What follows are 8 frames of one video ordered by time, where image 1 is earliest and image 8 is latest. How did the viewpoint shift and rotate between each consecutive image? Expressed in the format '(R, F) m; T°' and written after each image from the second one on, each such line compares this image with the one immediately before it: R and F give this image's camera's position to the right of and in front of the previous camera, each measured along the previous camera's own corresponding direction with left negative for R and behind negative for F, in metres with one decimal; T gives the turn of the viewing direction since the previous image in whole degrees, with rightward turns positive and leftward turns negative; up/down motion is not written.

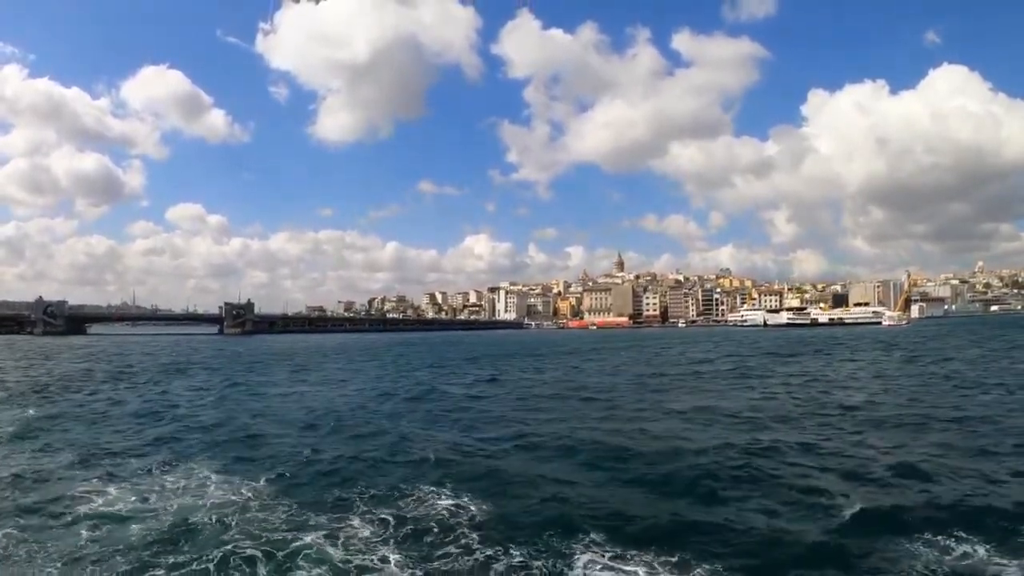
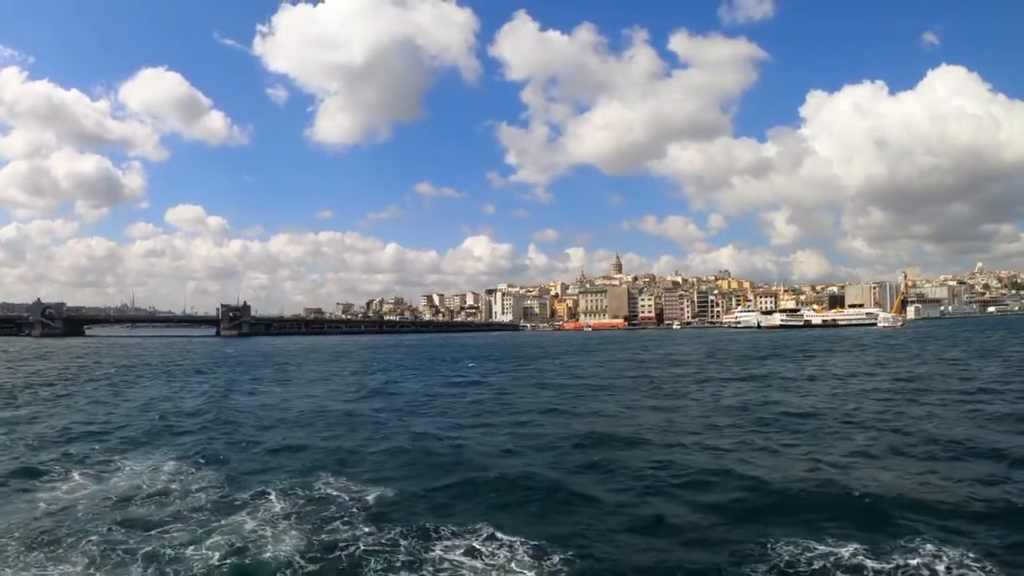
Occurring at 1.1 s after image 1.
(+1.3, -0.2) m; 0°
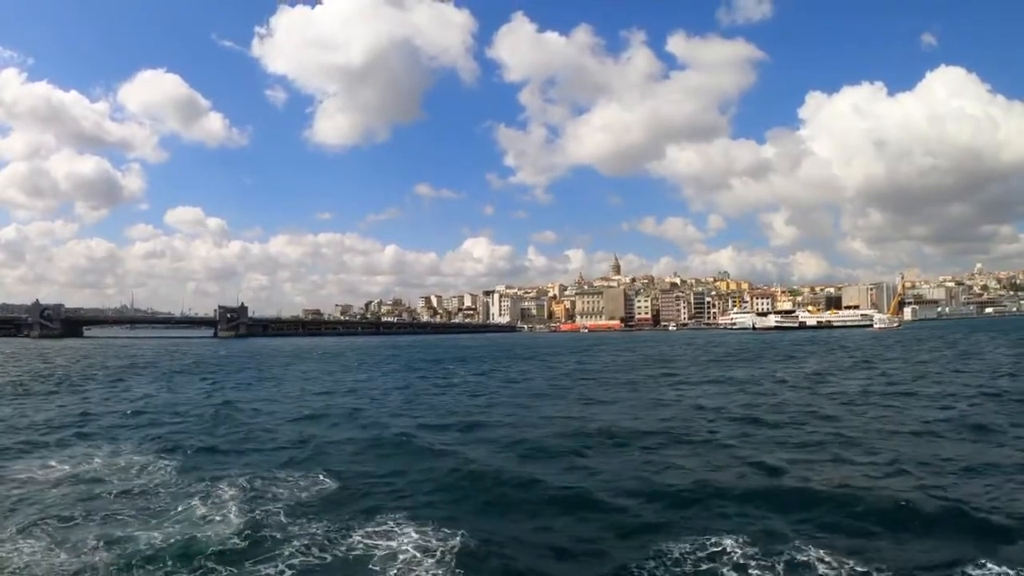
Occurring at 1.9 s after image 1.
(+0.9, -0.2) m; 0°
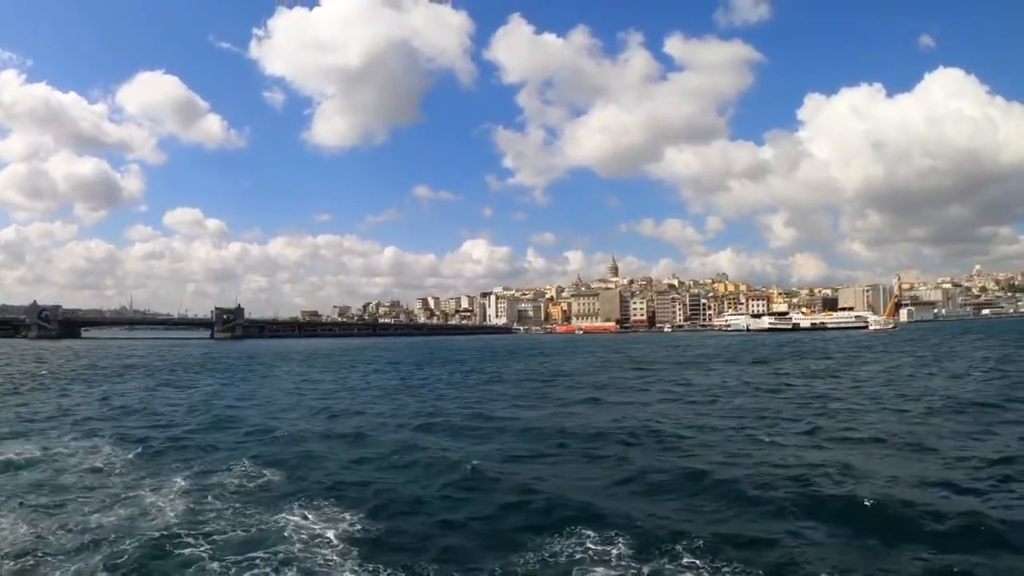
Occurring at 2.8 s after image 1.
(+1.0, -0.1) m; 0°
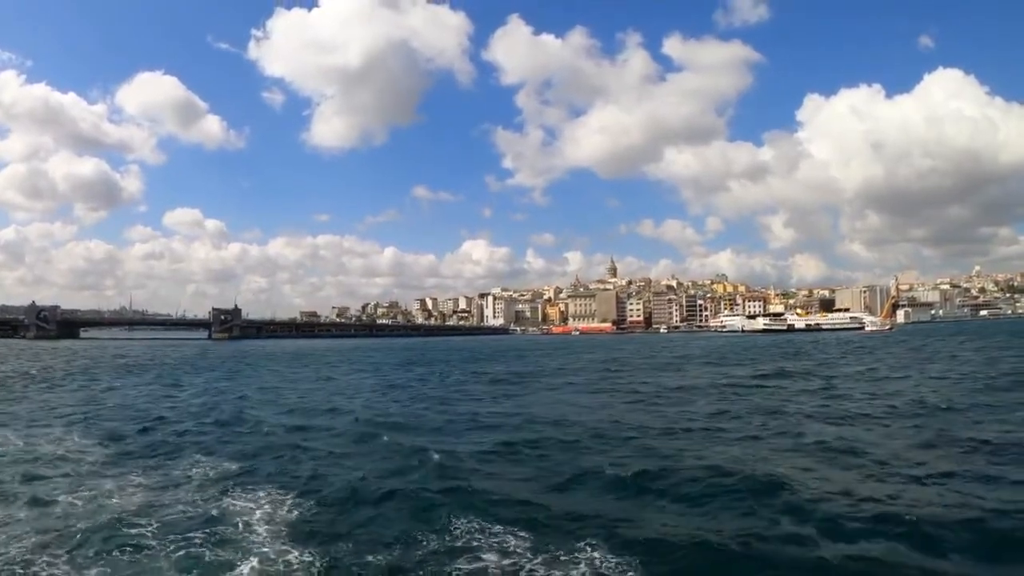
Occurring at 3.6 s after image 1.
(+0.9, -0.2) m; 0°
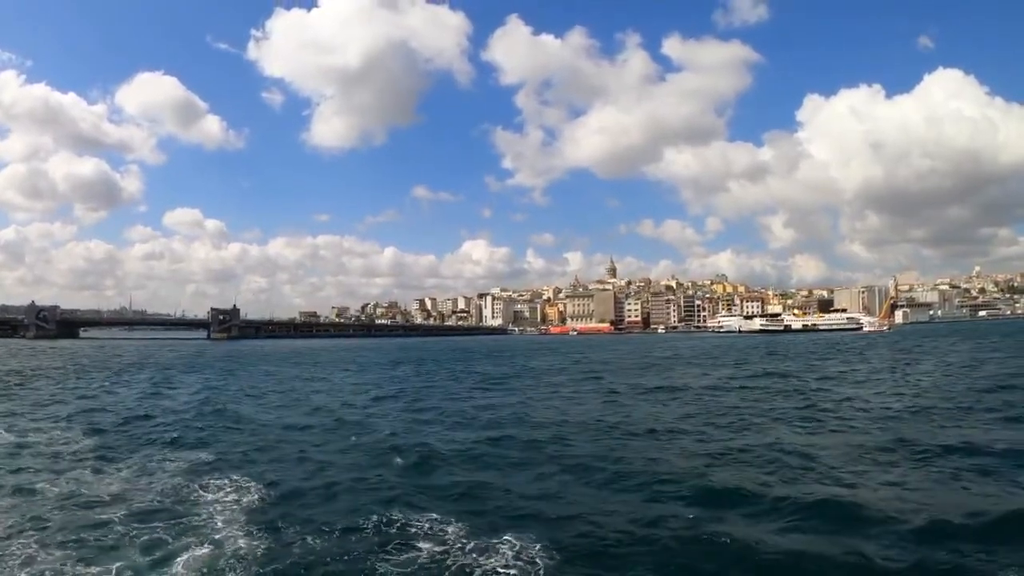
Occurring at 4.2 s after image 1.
(+0.5, -0.2) m; 0°
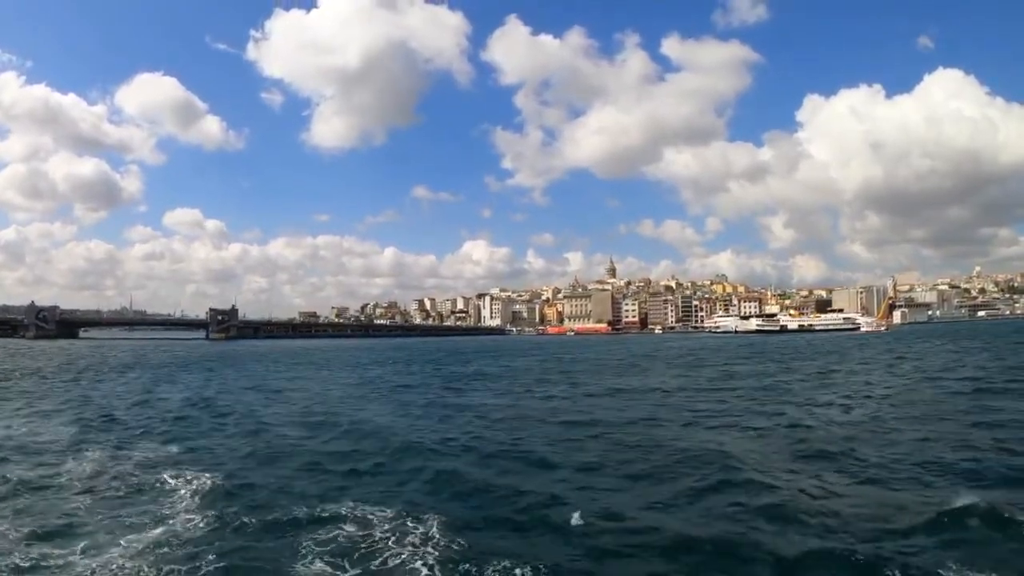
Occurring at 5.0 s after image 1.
(+0.7, -0.1) m; 0°
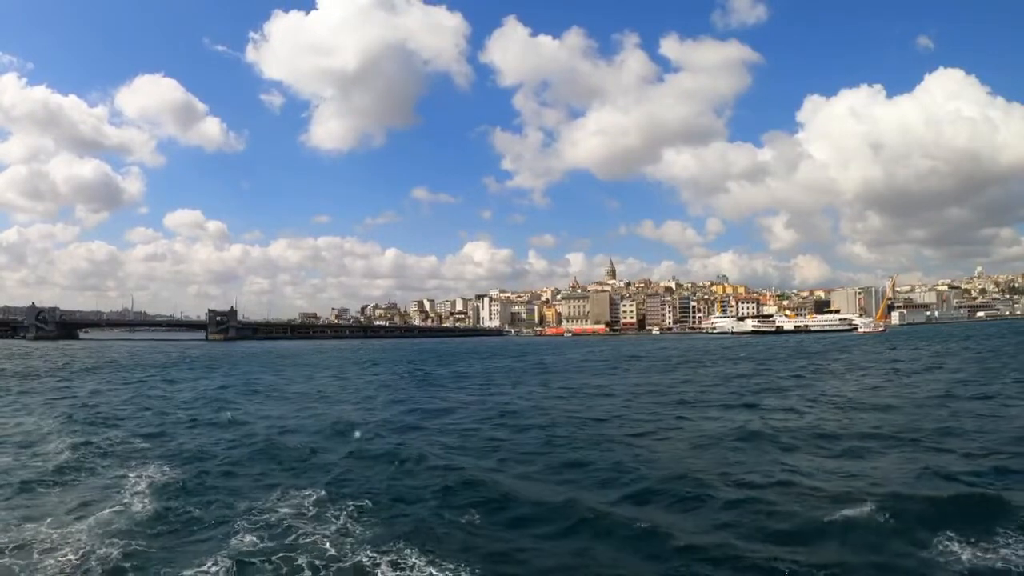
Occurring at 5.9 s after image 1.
(+0.8, -0.4) m; 0°
